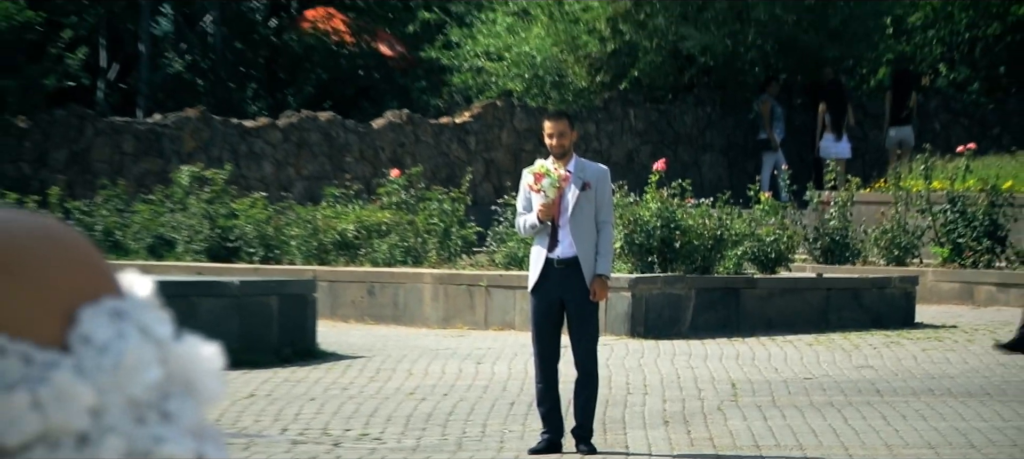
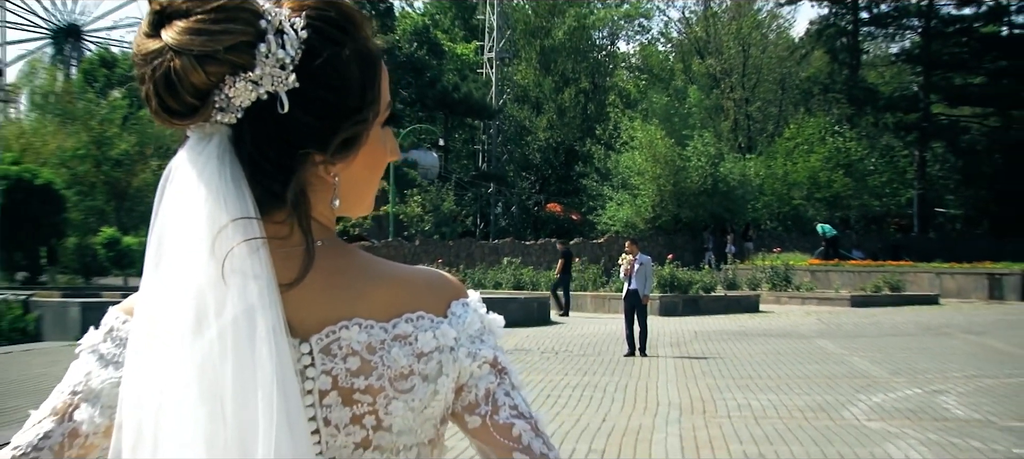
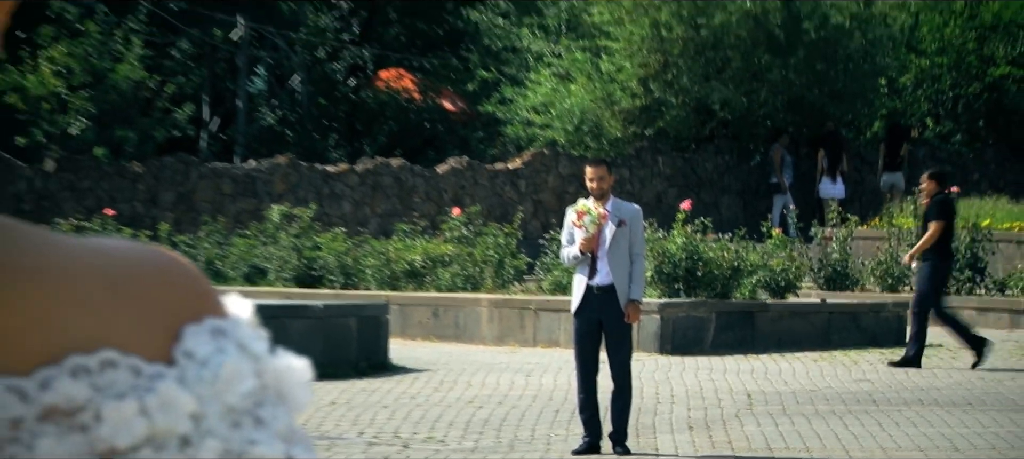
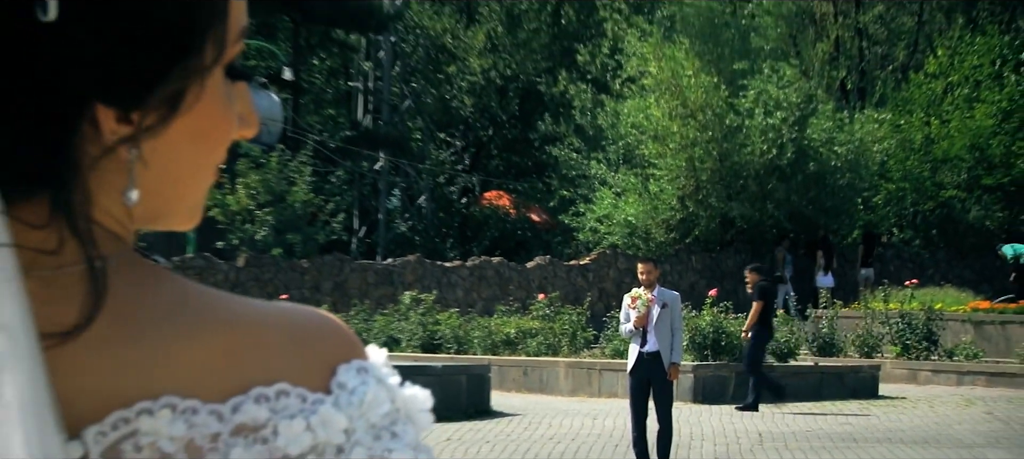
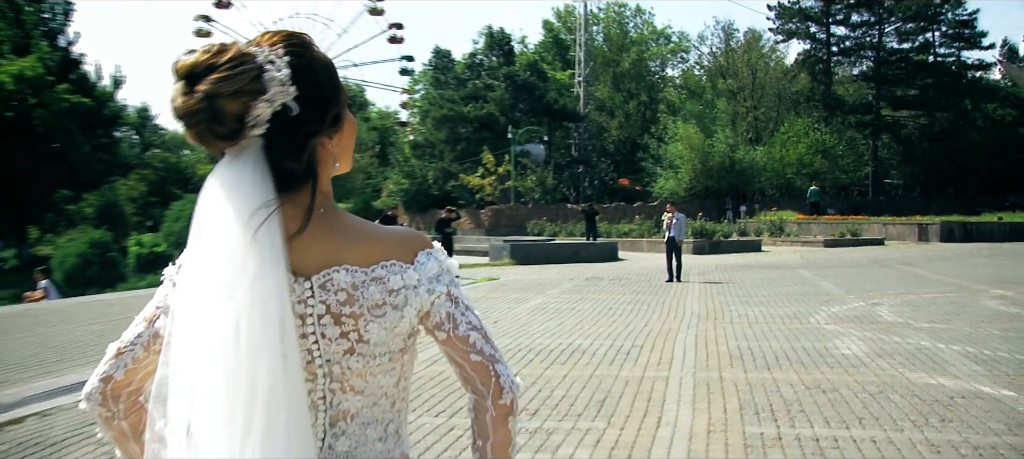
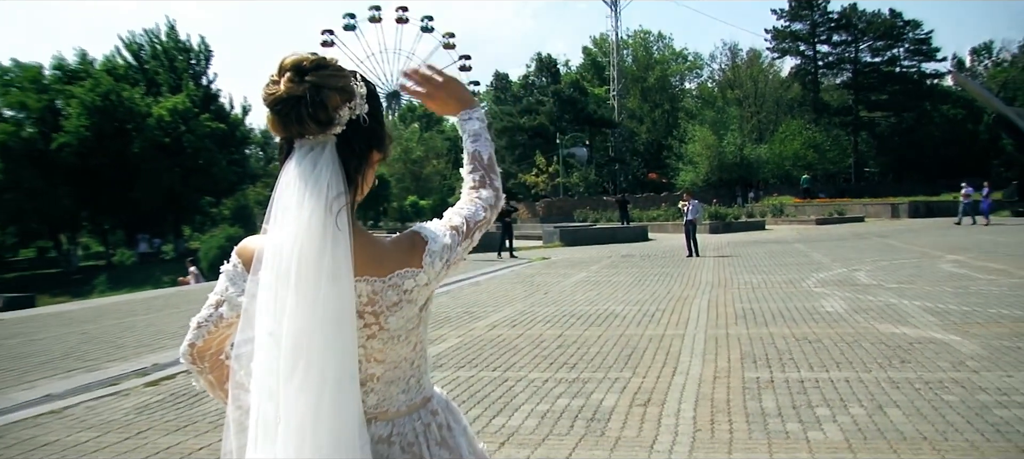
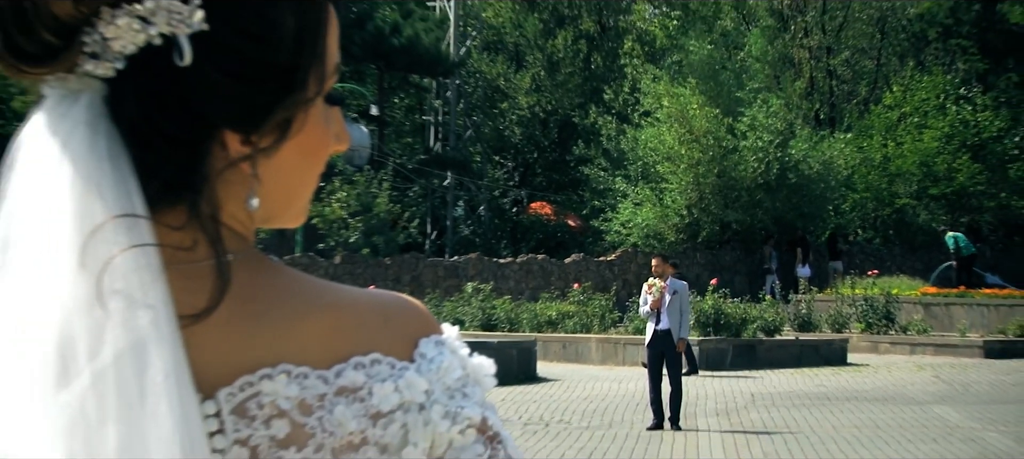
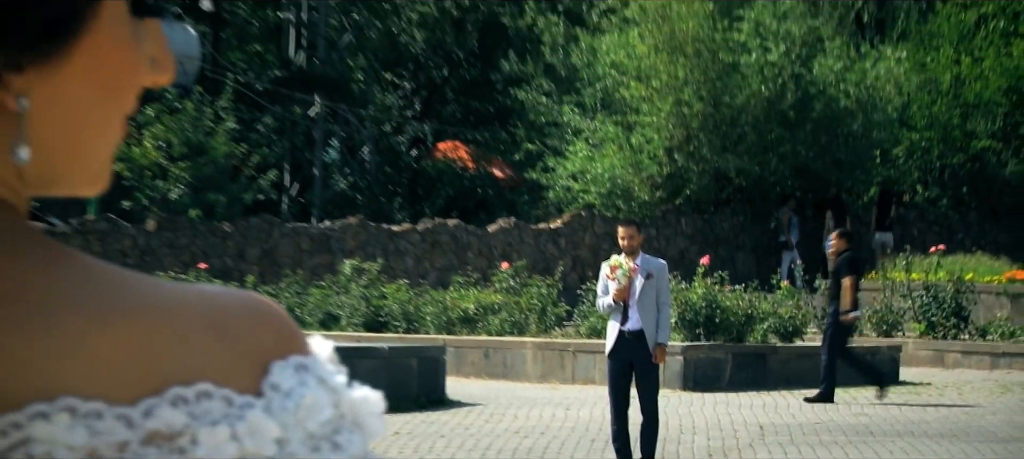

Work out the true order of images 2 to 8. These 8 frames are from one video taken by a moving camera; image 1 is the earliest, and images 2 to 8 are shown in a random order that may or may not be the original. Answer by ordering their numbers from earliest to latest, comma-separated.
3, 8, 4, 7, 2, 5, 6
